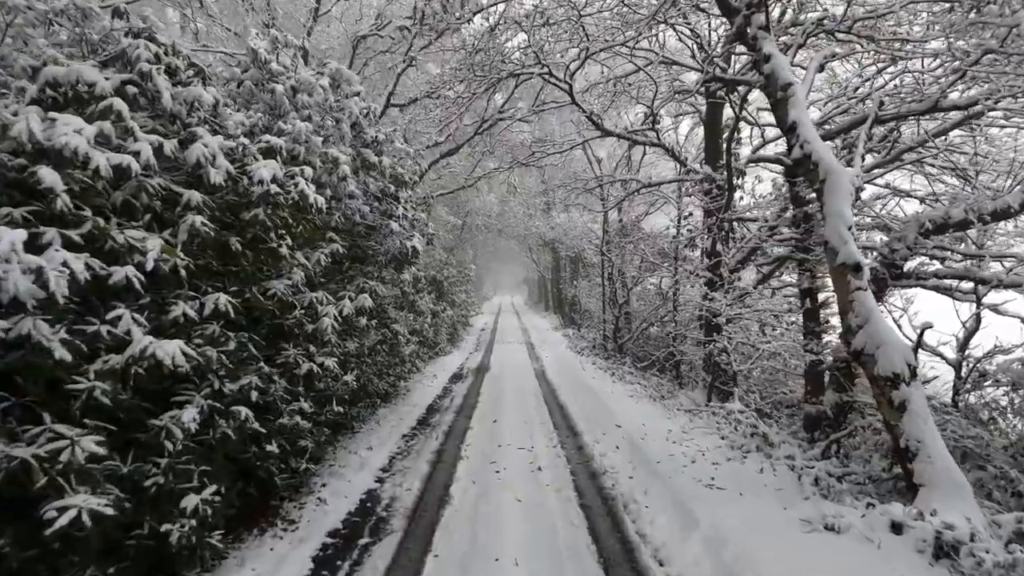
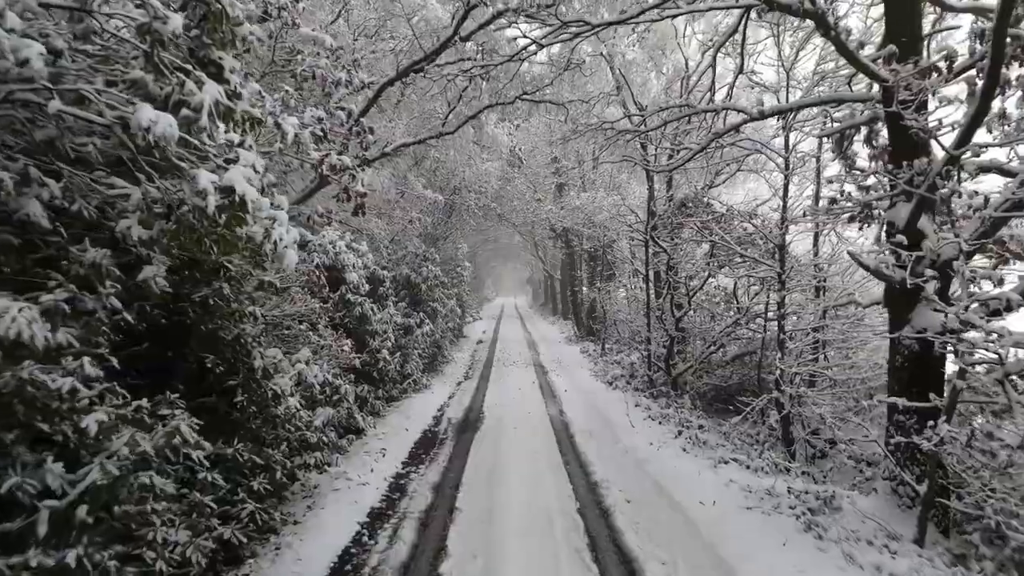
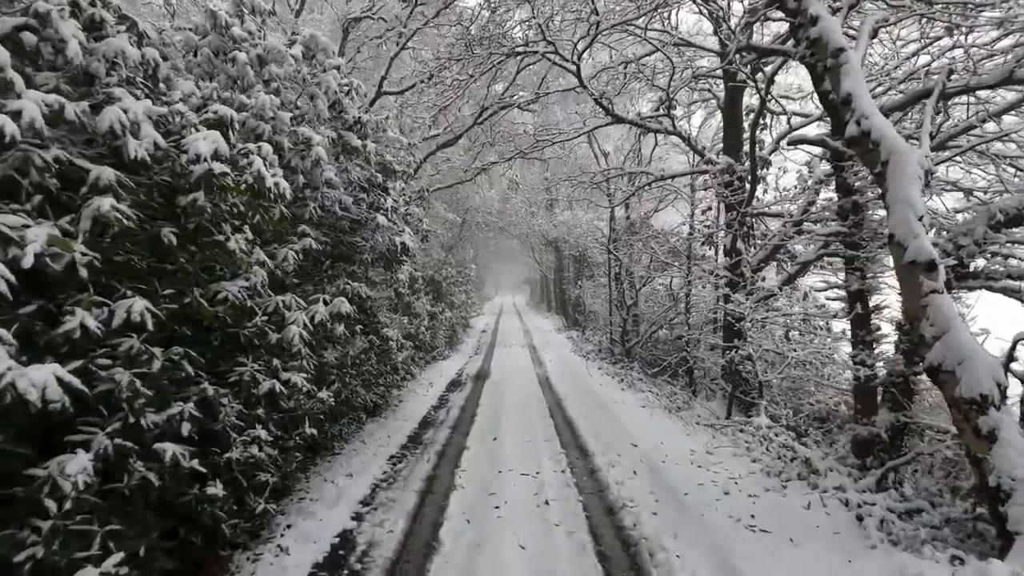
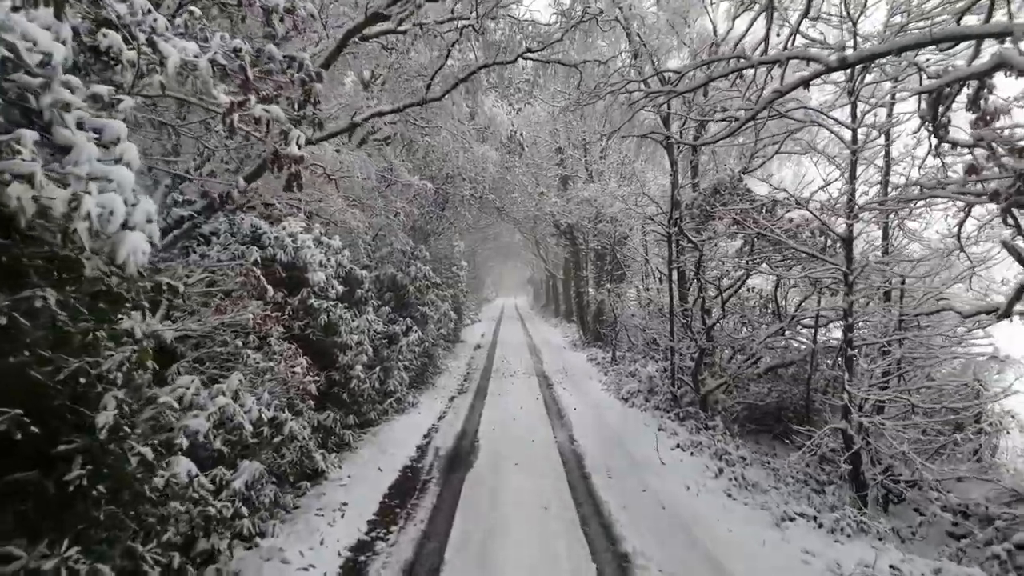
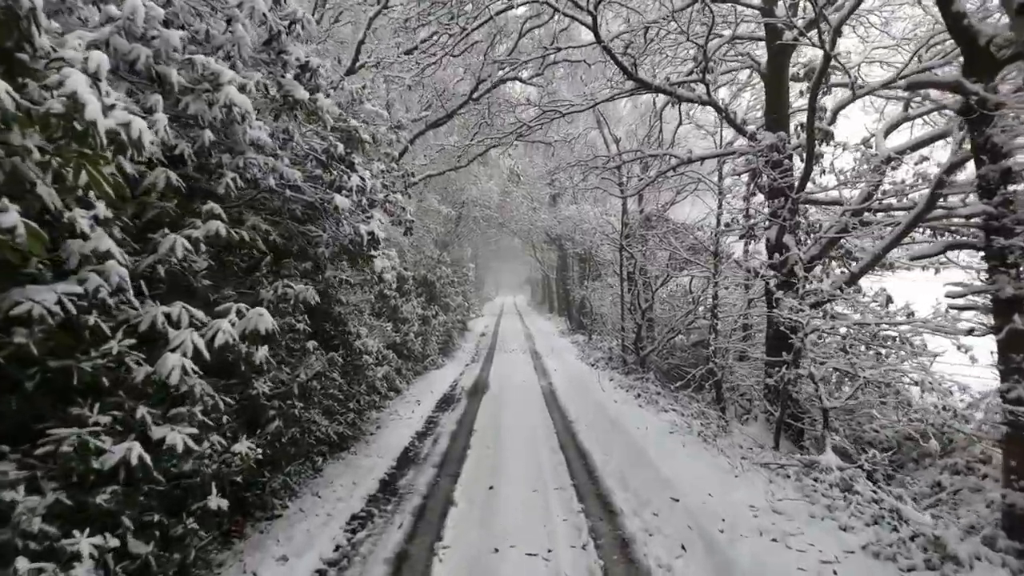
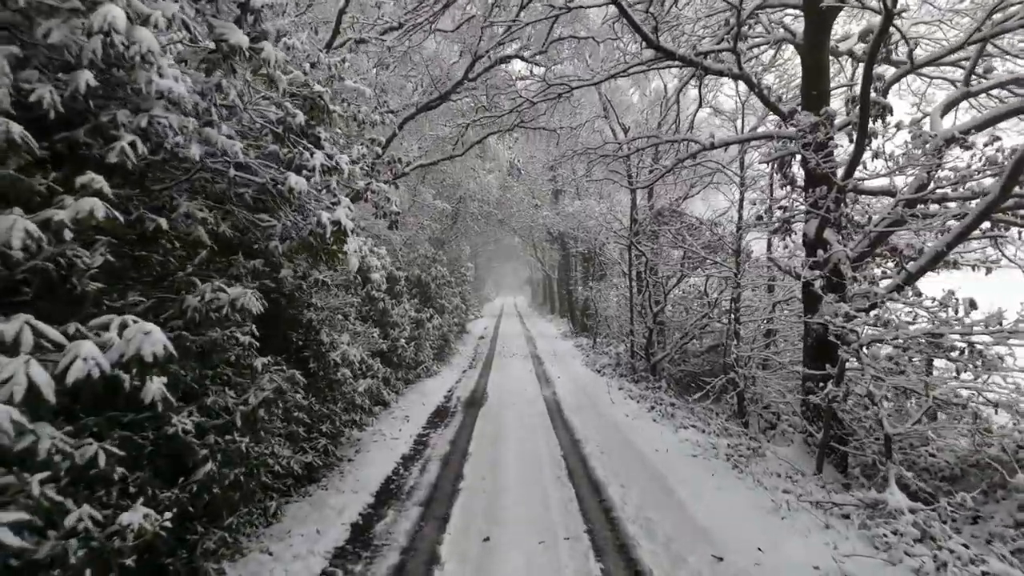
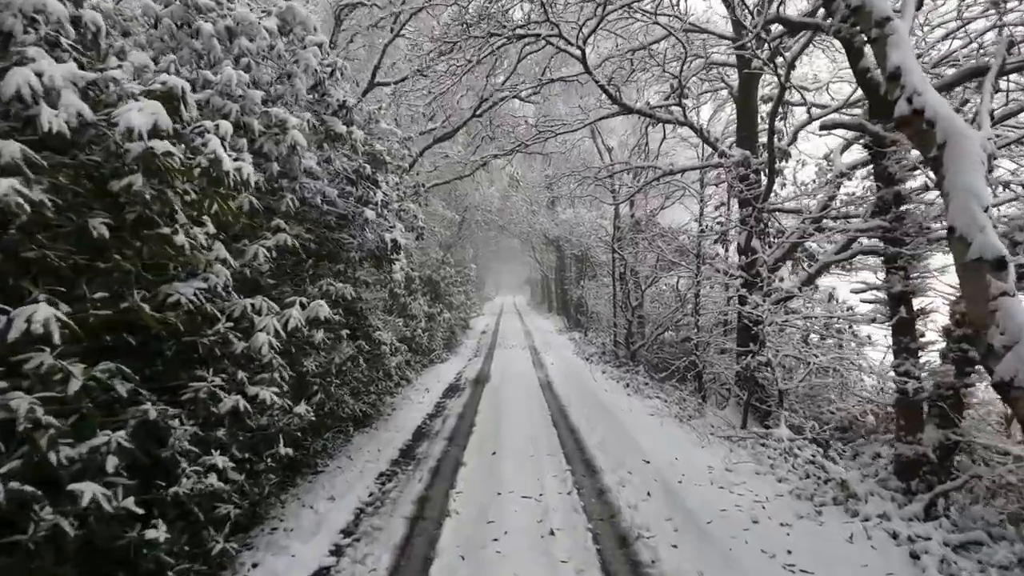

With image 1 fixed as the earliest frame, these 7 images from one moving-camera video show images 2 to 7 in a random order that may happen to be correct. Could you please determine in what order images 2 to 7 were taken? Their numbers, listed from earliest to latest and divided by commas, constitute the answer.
3, 7, 5, 6, 2, 4
